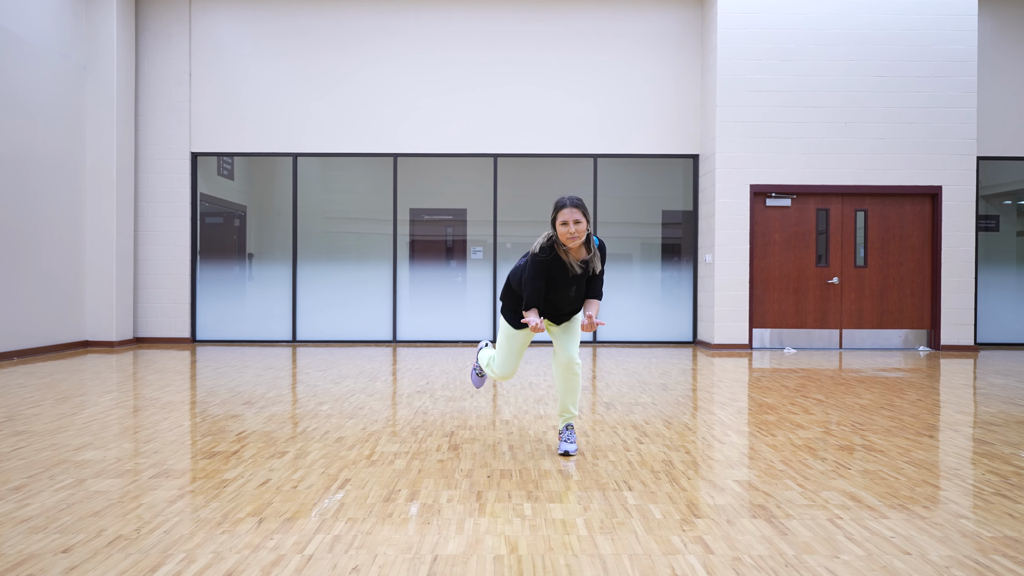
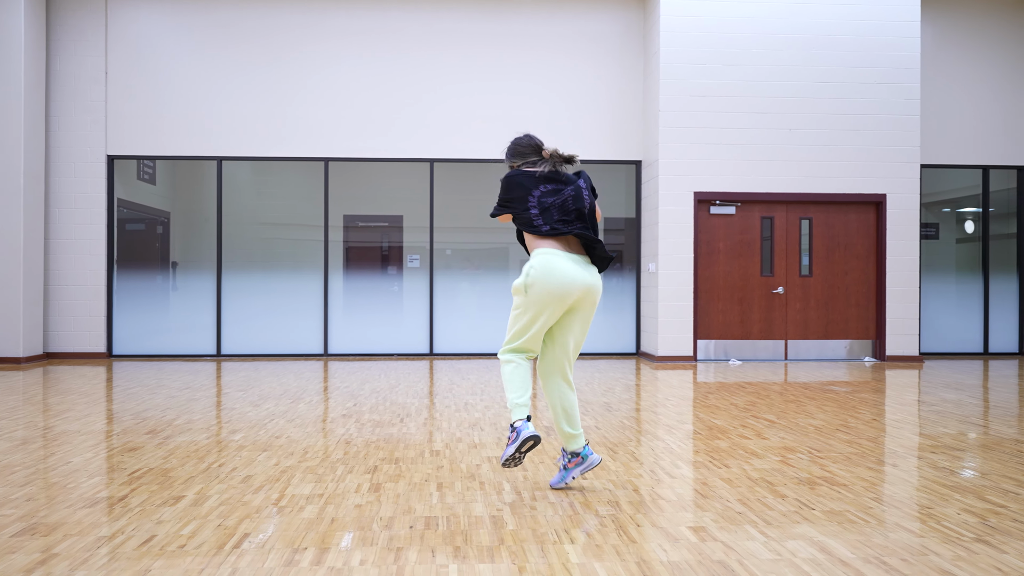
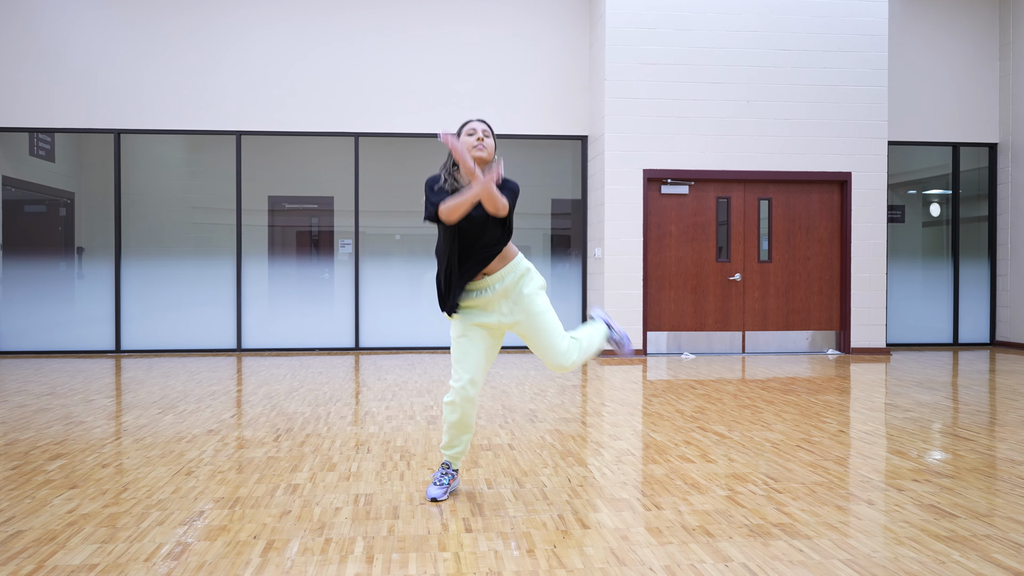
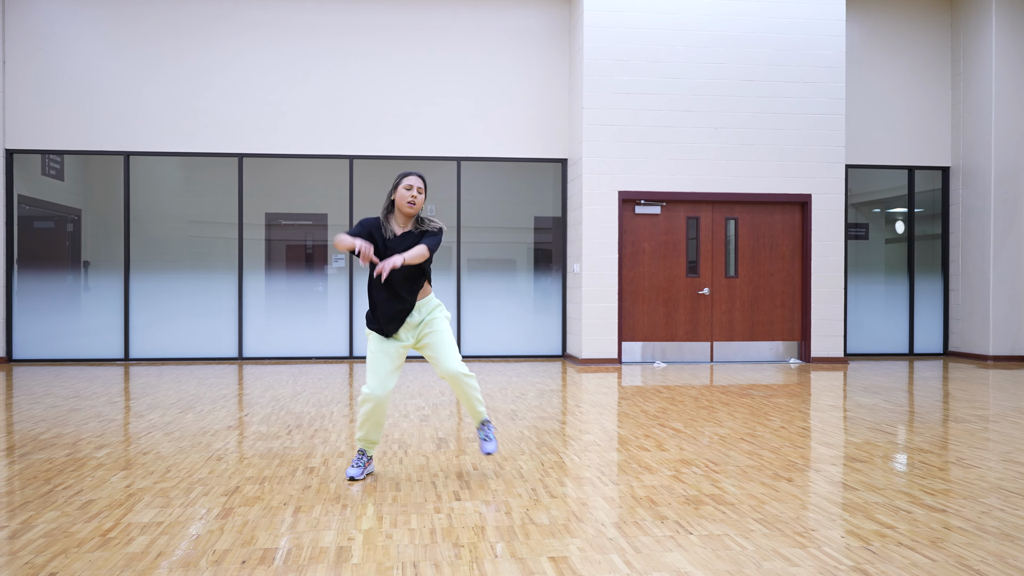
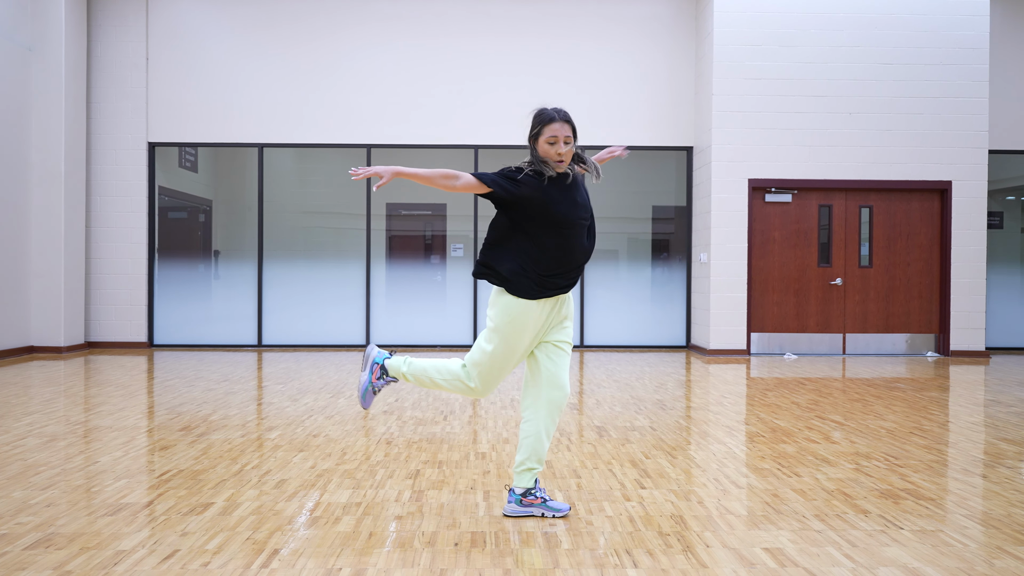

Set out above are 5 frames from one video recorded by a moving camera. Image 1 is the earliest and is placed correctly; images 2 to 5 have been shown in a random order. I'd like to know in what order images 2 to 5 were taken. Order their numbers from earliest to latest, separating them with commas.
5, 2, 3, 4
